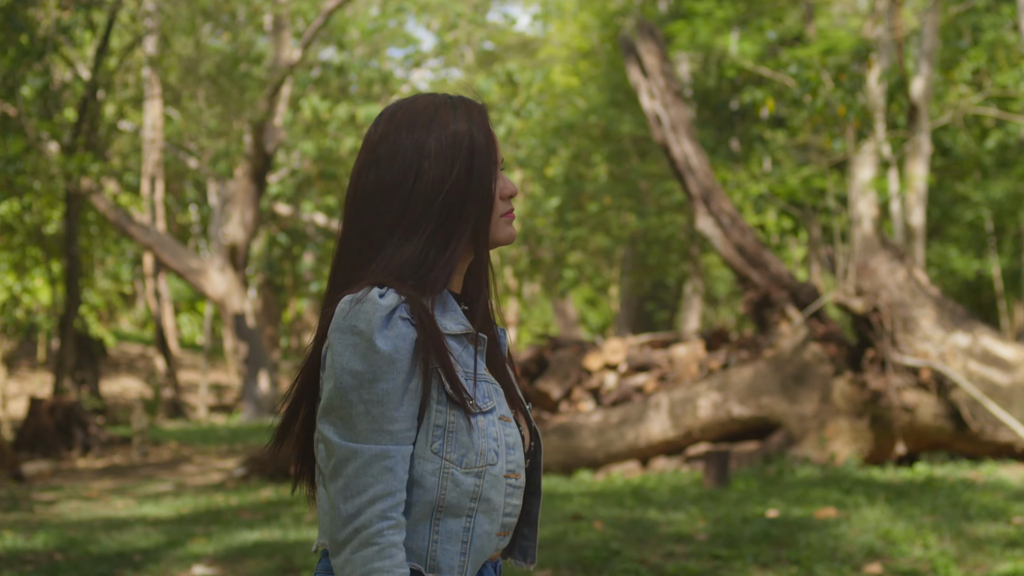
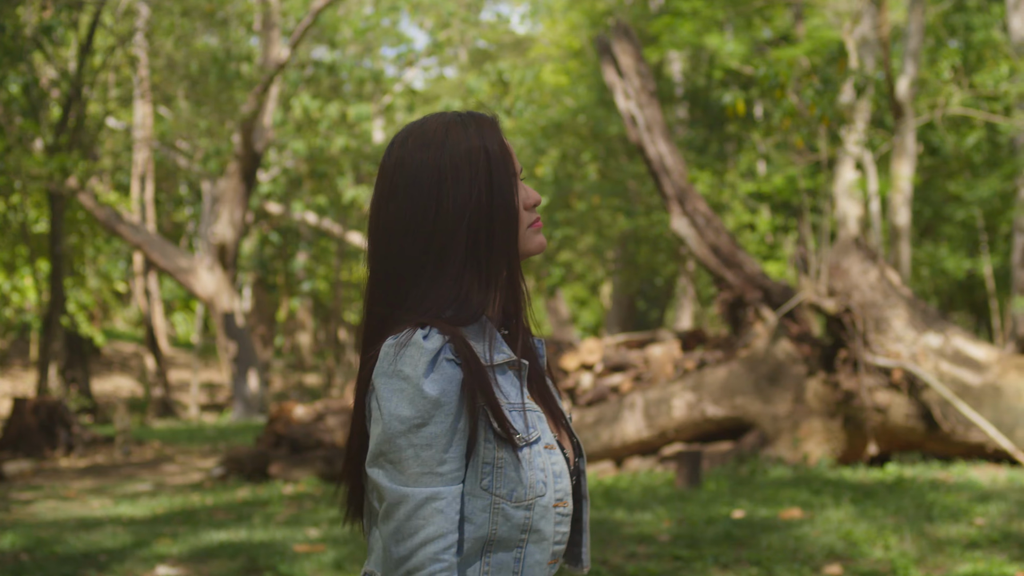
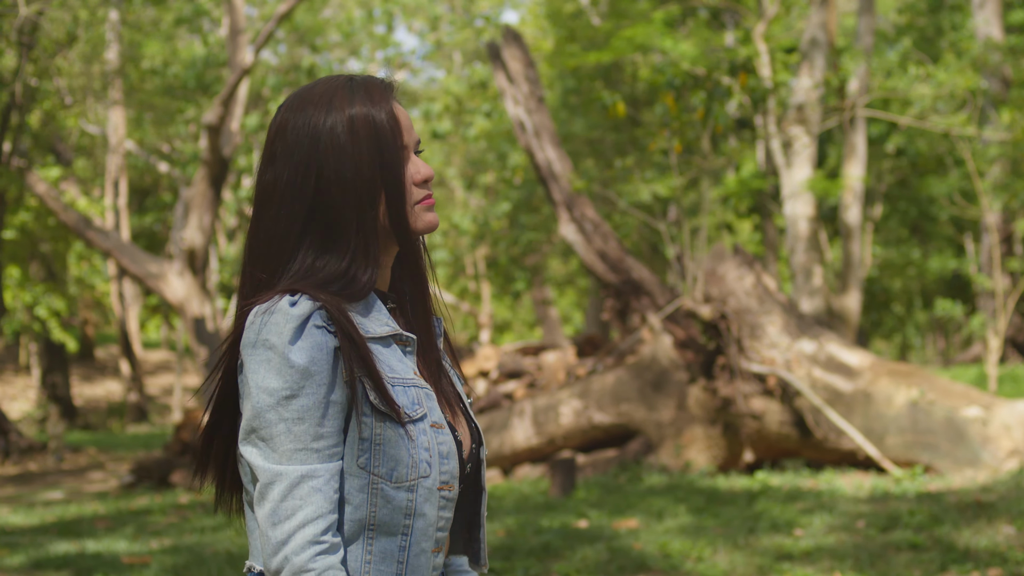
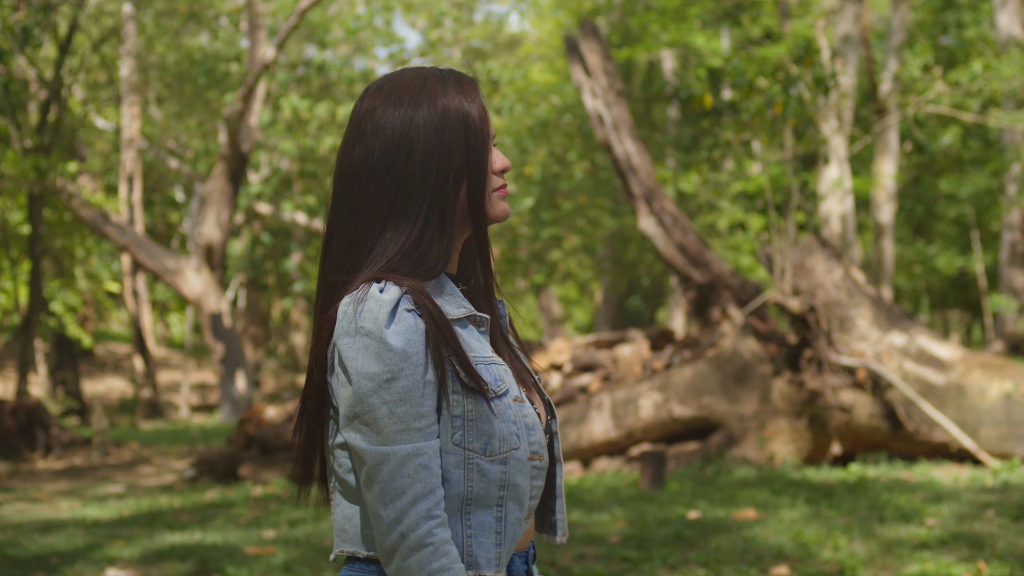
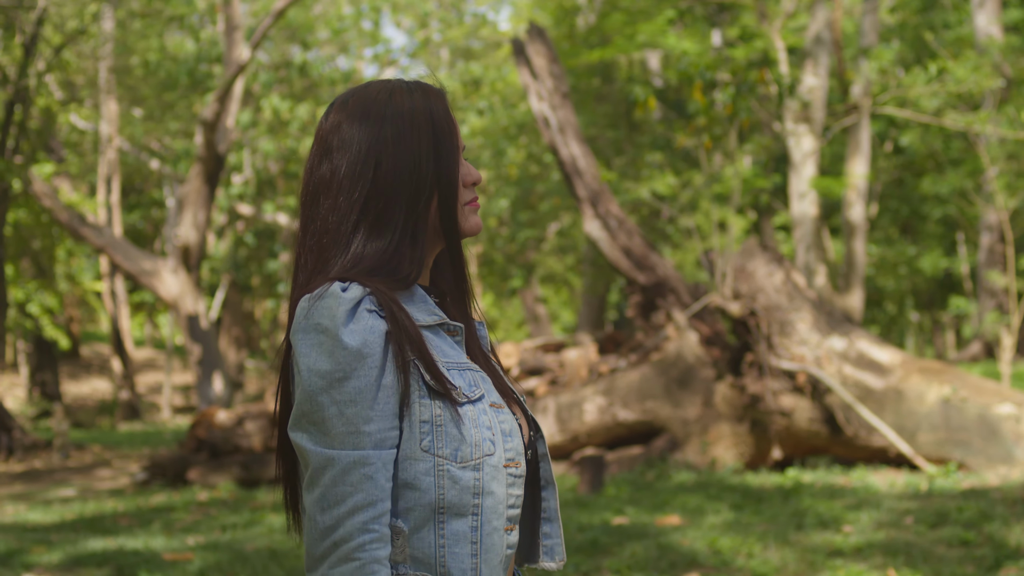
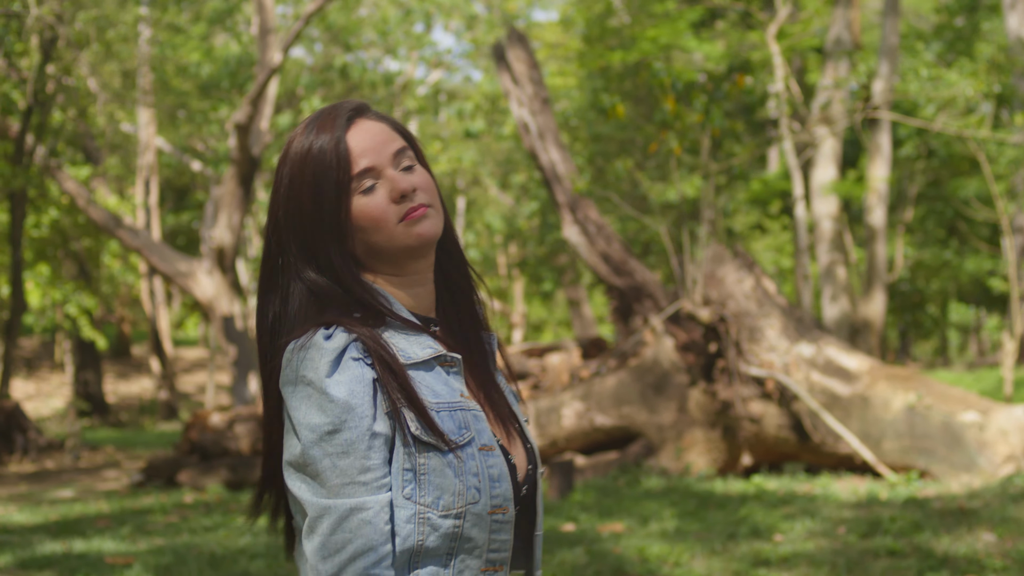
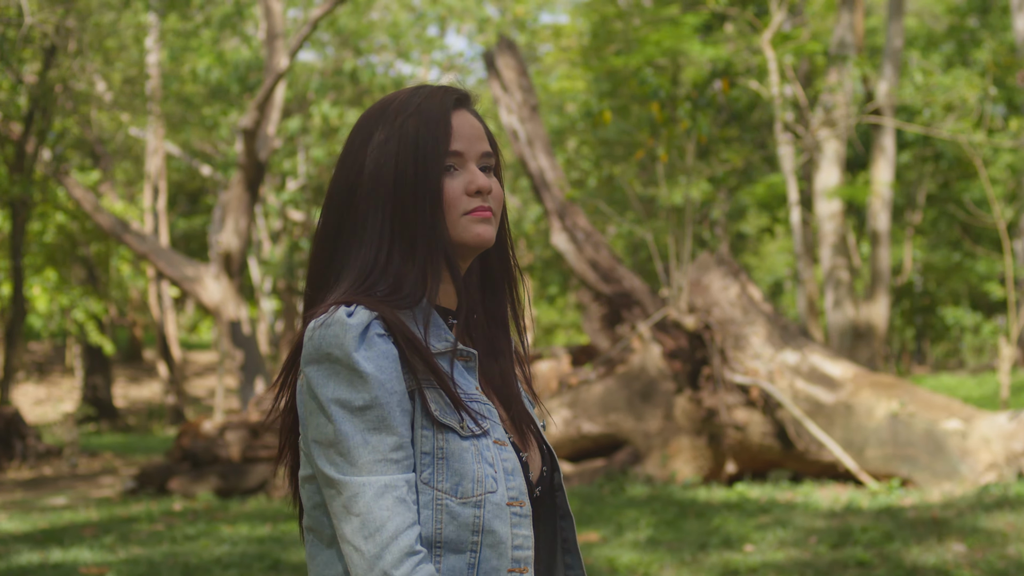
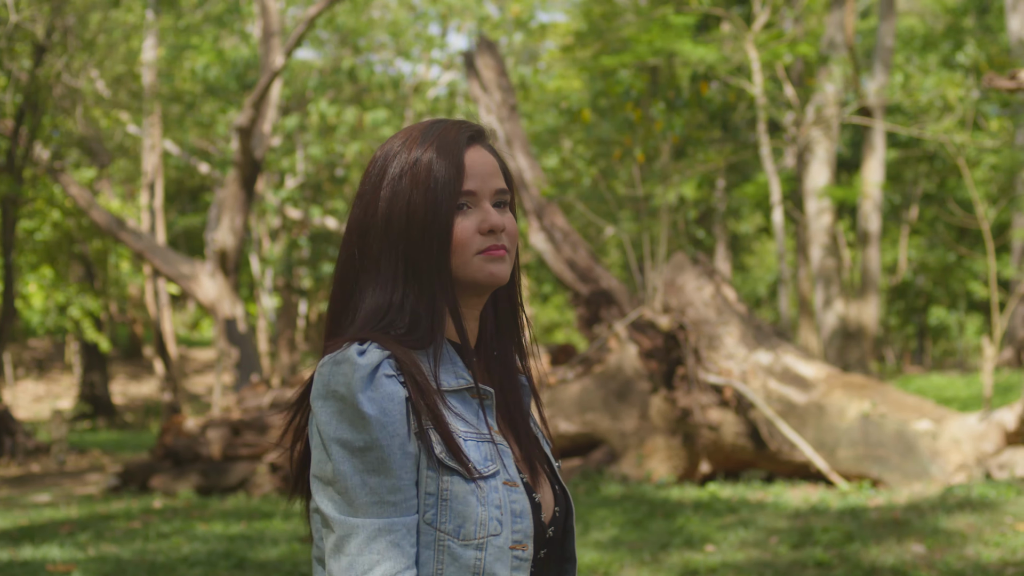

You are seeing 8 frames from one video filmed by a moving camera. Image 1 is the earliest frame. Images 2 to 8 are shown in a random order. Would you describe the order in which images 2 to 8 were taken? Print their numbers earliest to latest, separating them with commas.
2, 4, 5, 3, 6, 7, 8
